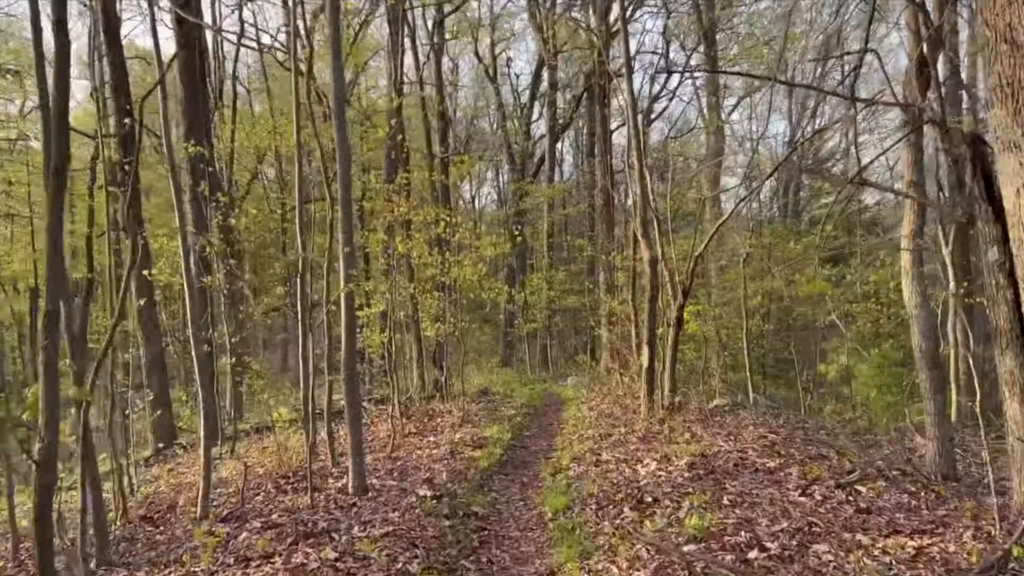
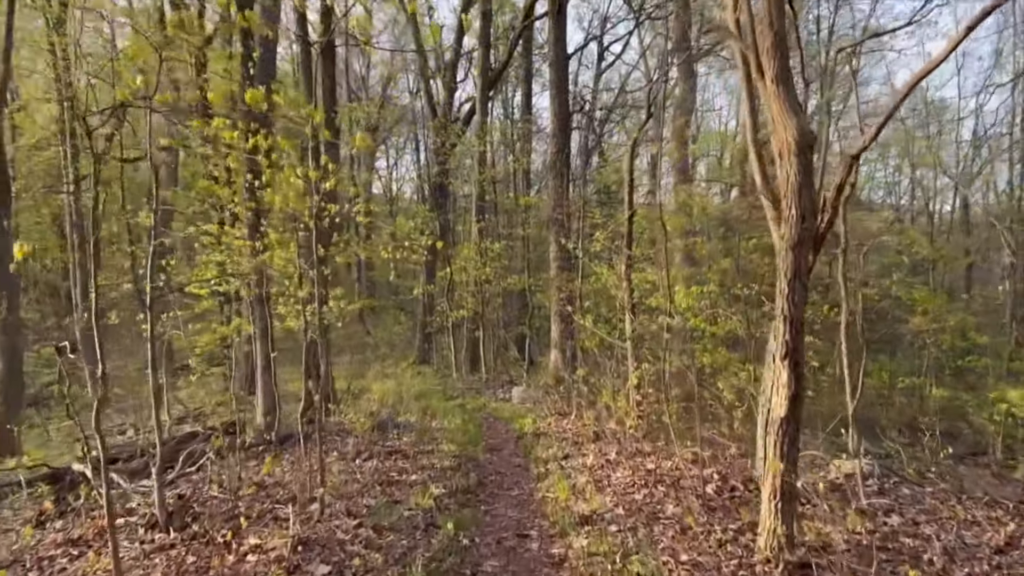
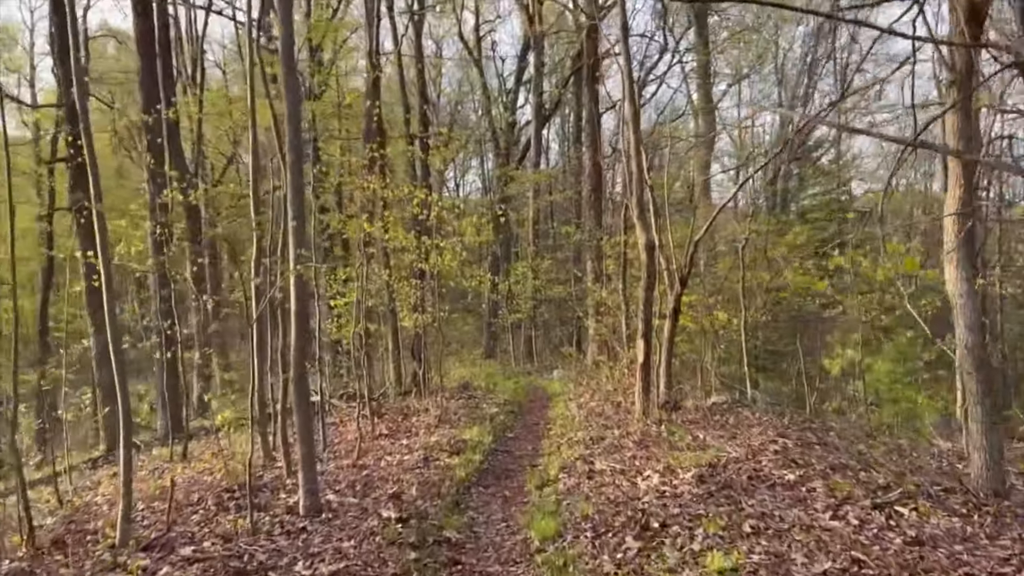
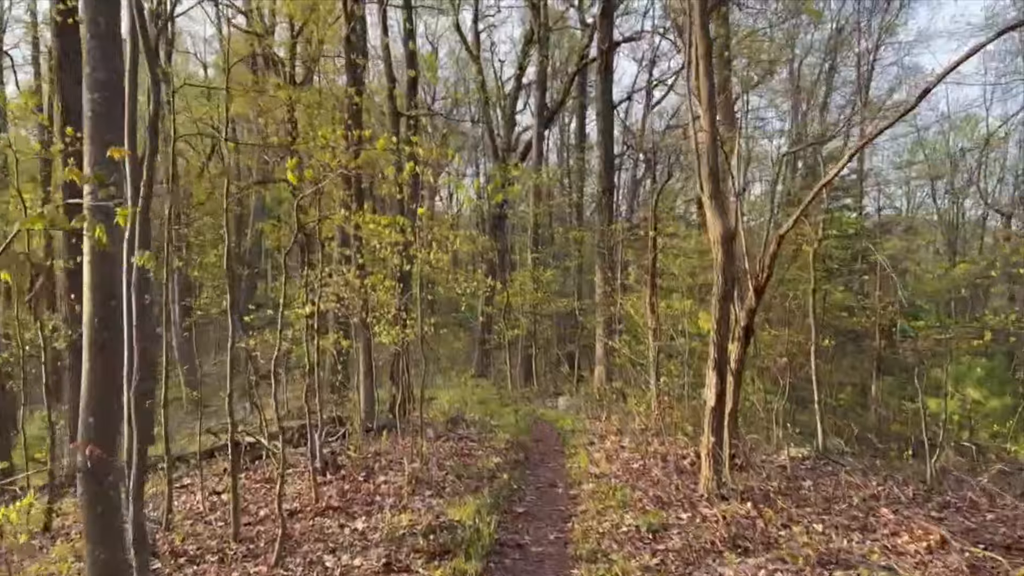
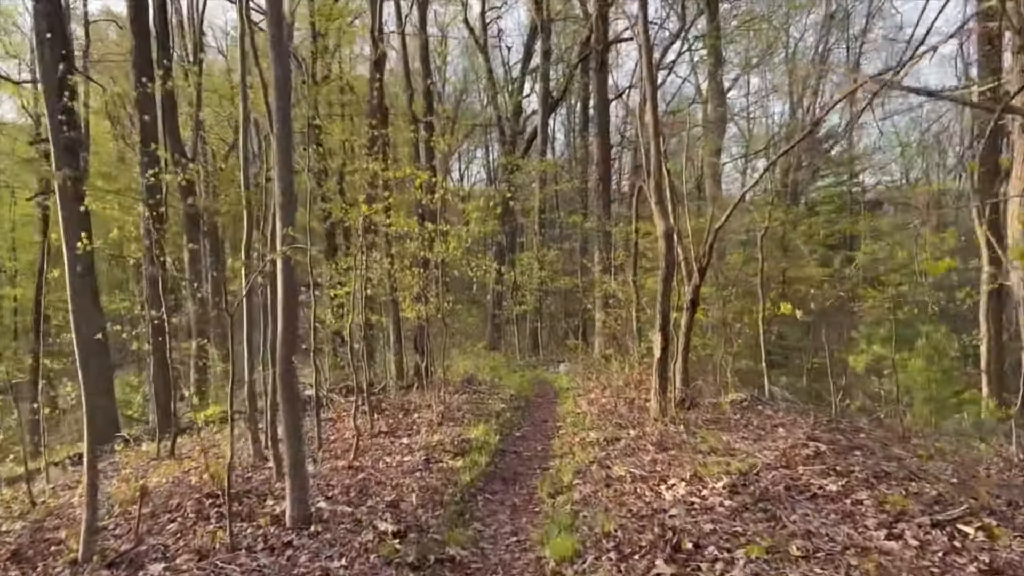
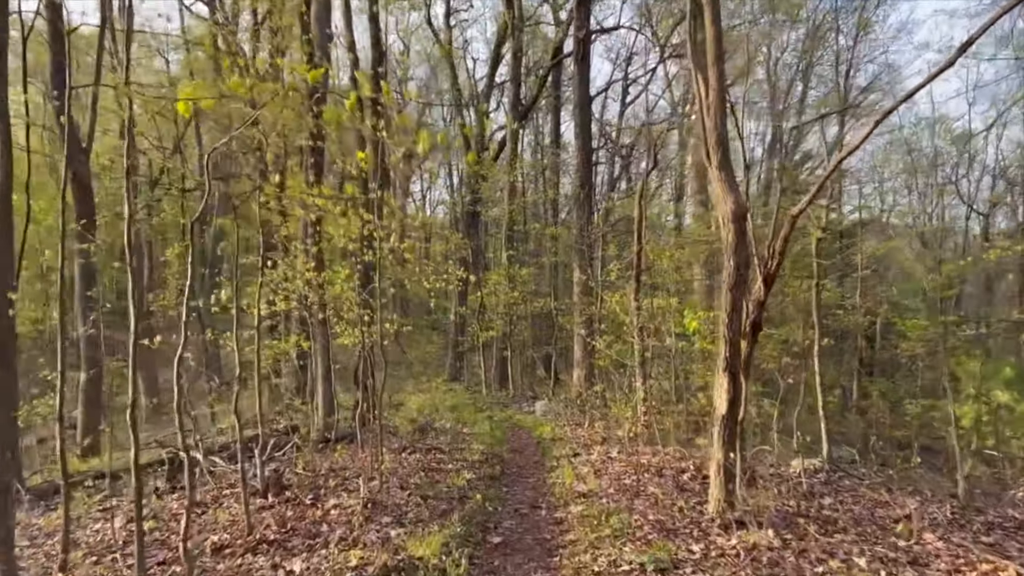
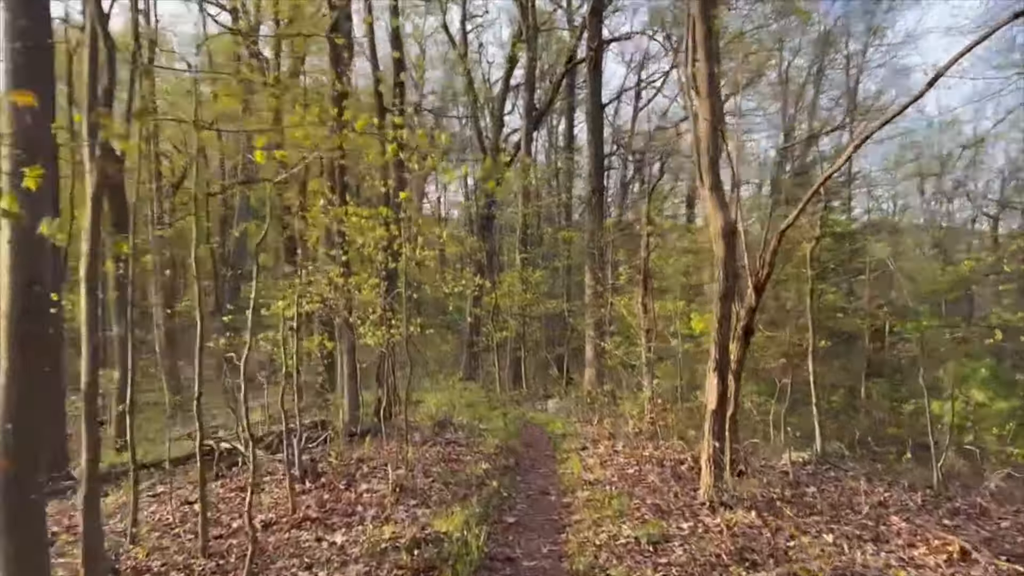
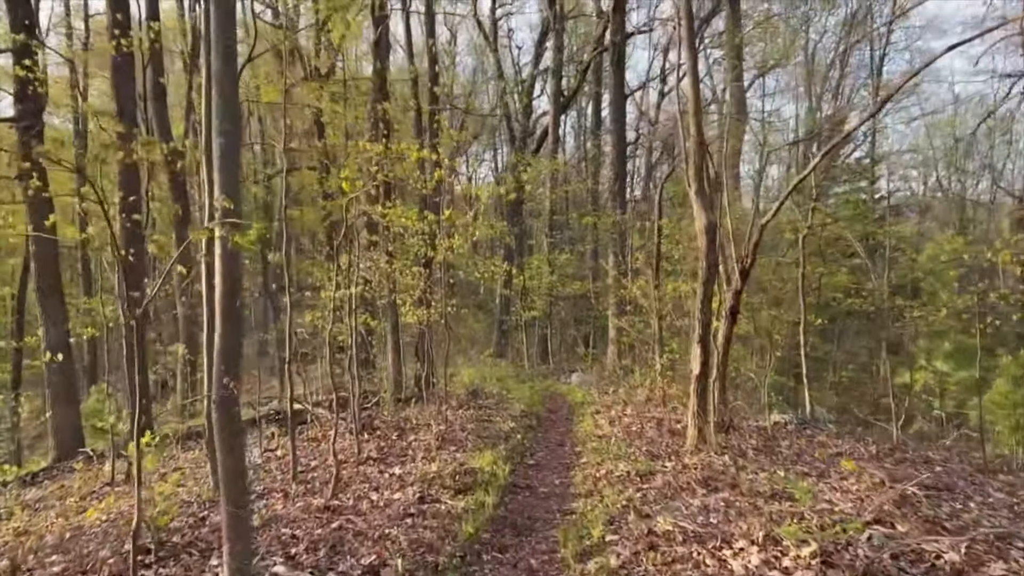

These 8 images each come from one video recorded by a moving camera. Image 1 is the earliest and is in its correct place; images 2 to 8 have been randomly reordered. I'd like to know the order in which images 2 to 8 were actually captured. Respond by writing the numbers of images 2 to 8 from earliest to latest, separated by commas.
3, 5, 8, 4, 7, 6, 2
